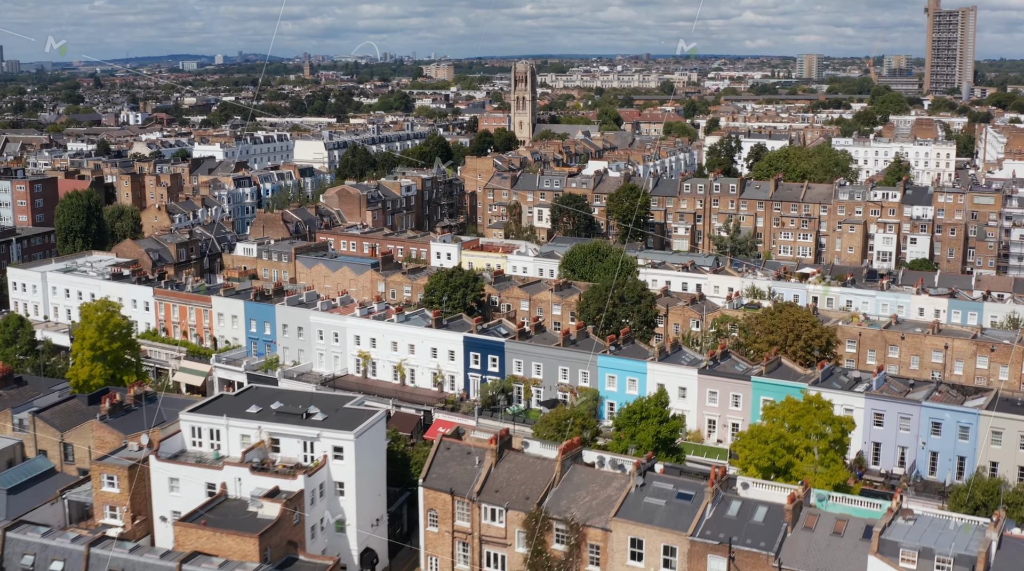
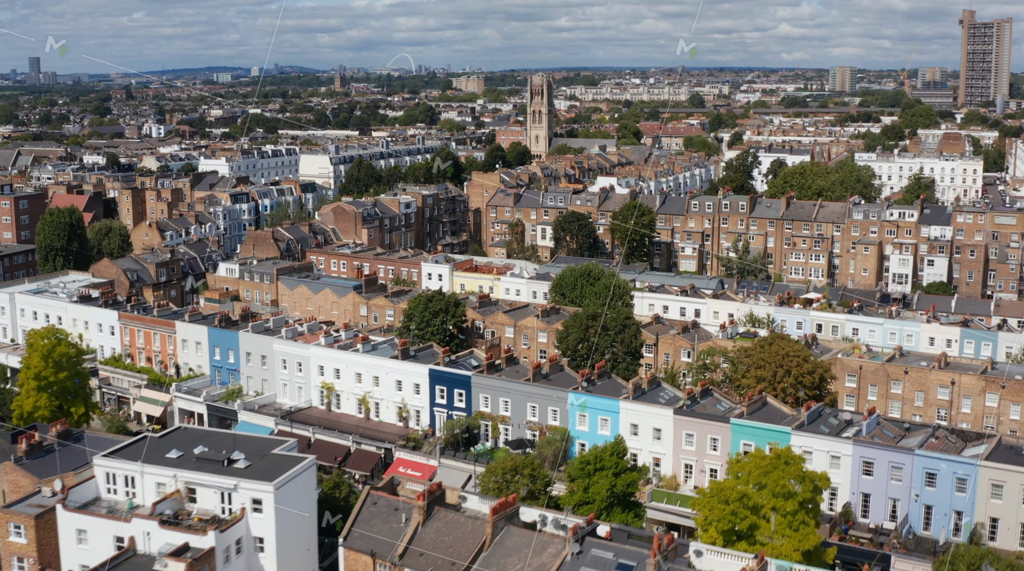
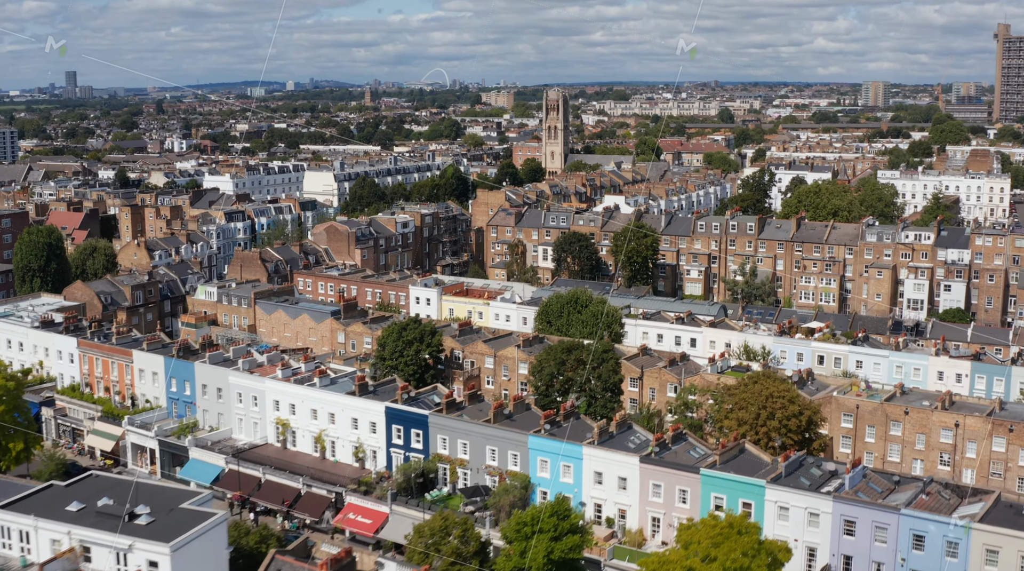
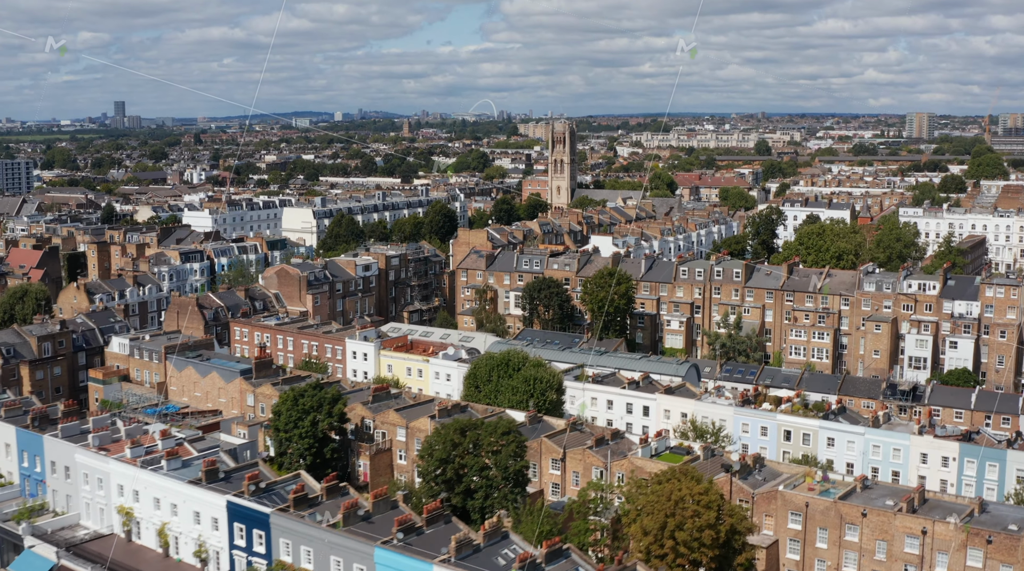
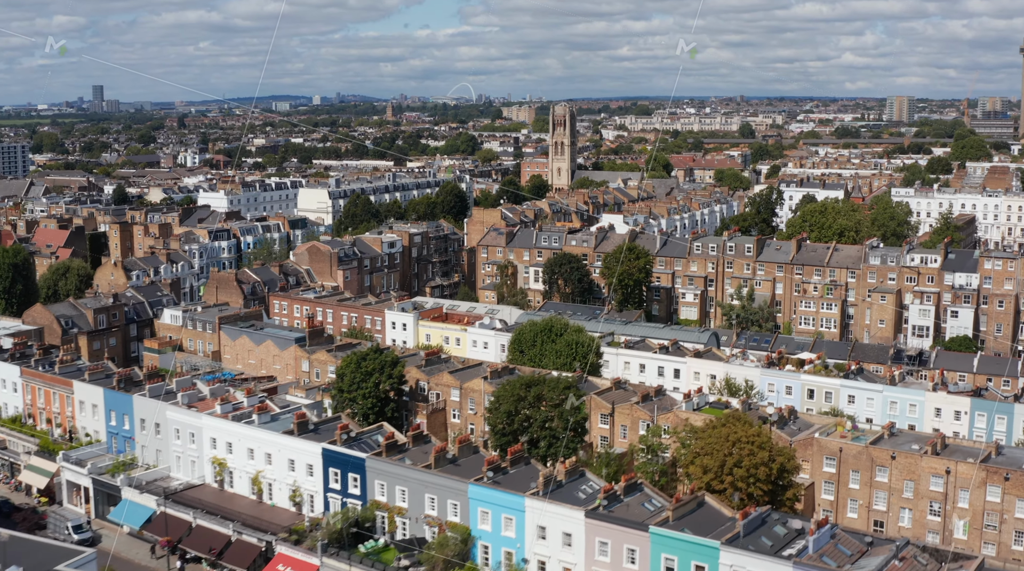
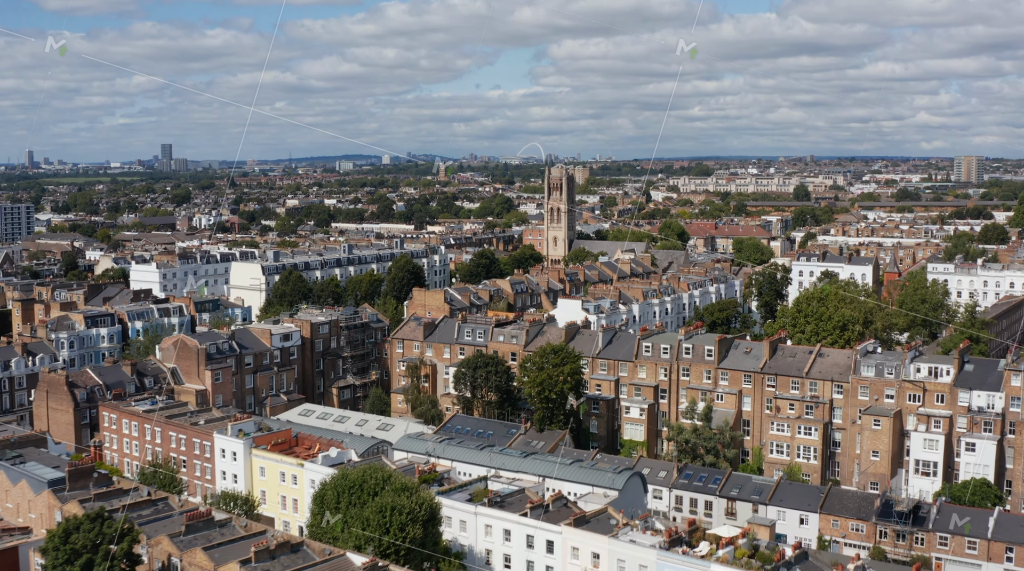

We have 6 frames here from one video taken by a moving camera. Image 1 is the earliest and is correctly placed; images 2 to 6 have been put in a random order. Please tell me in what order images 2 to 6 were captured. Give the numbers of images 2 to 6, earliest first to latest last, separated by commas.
2, 3, 5, 4, 6
